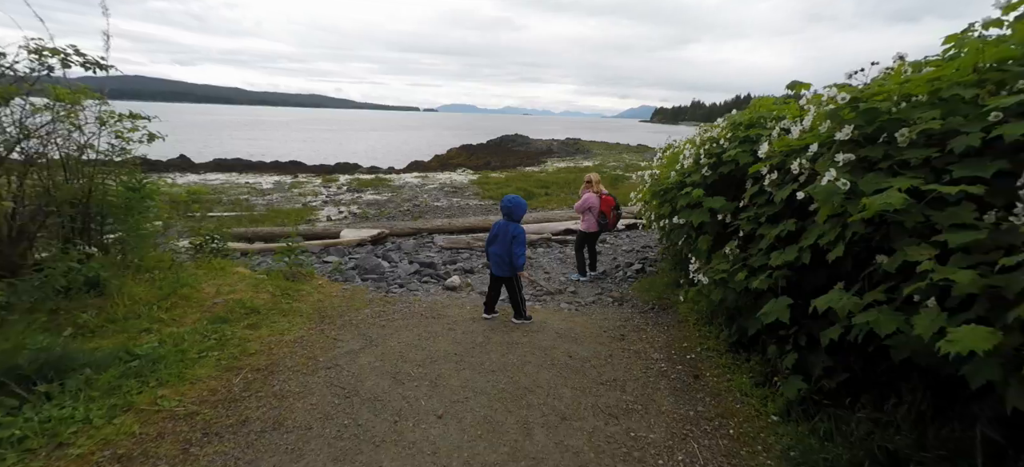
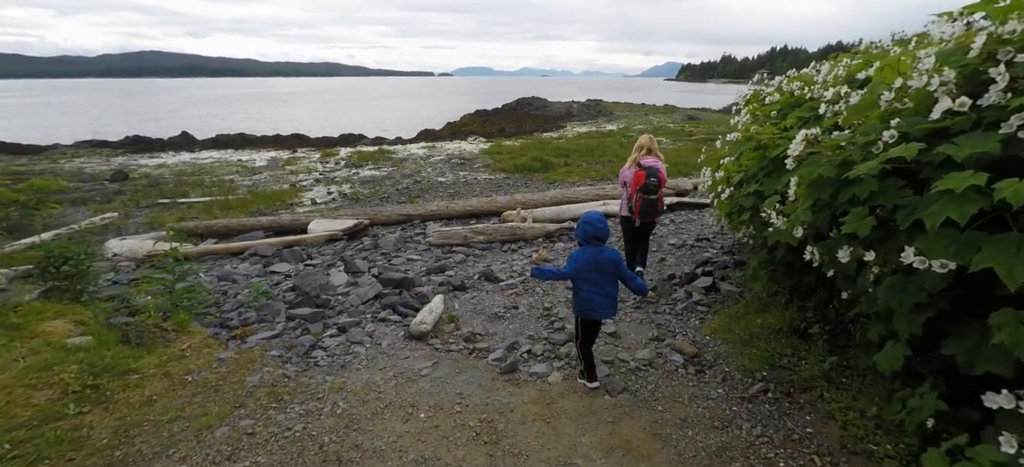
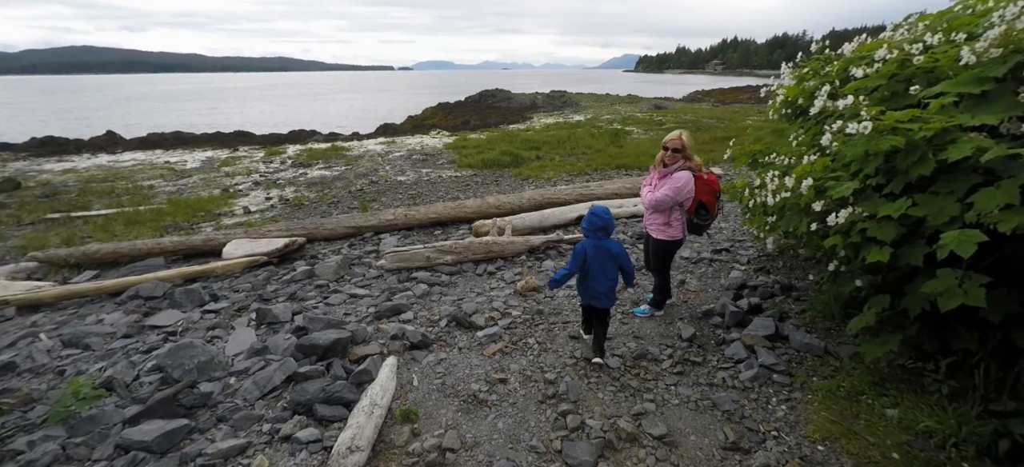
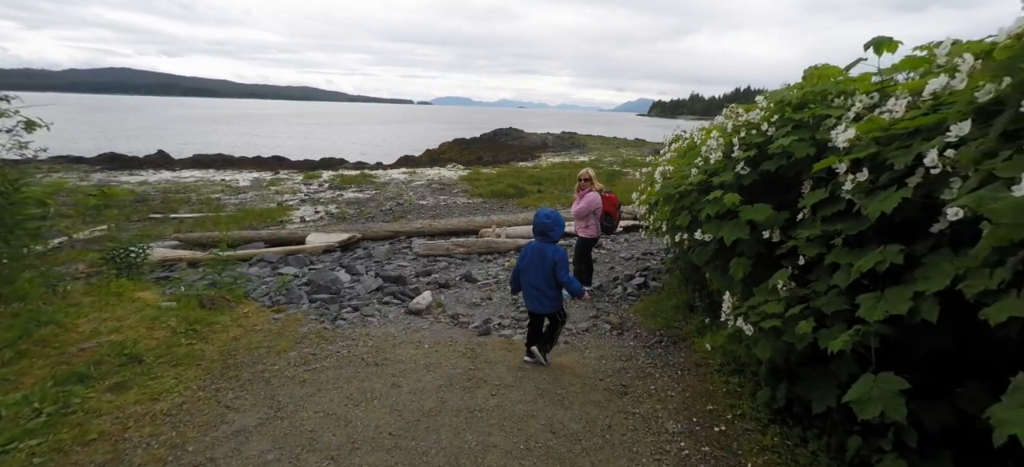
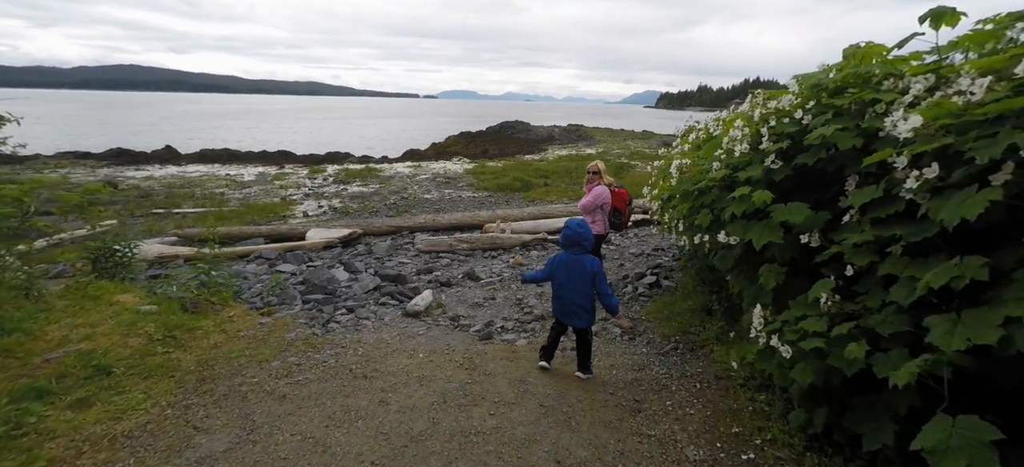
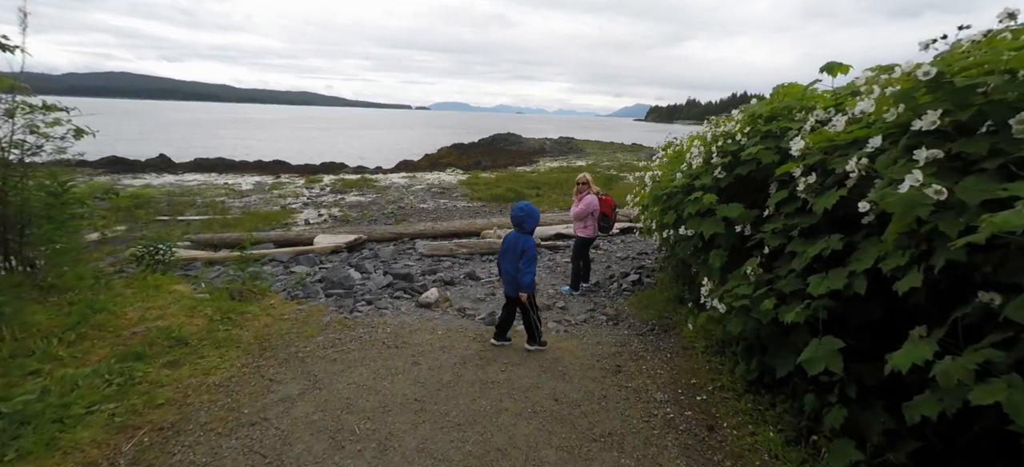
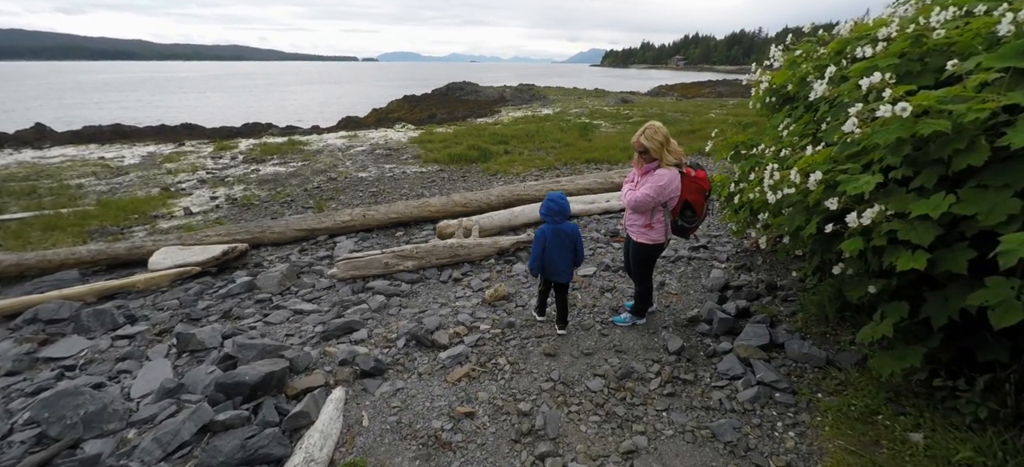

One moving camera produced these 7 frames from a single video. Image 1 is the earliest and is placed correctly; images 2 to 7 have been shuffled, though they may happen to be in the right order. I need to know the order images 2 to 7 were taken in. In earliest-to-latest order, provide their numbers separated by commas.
6, 4, 5, 2, 3, 7
